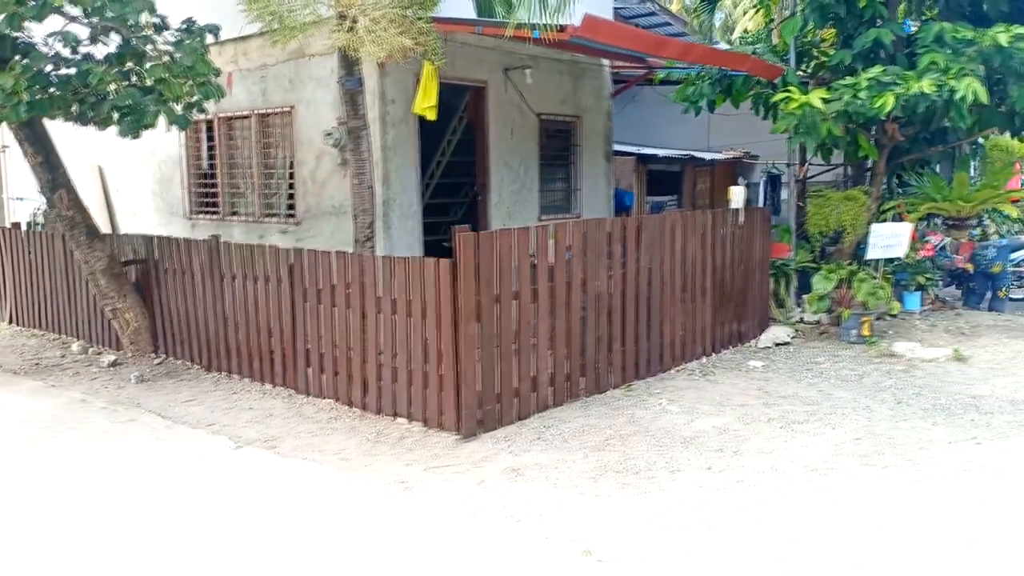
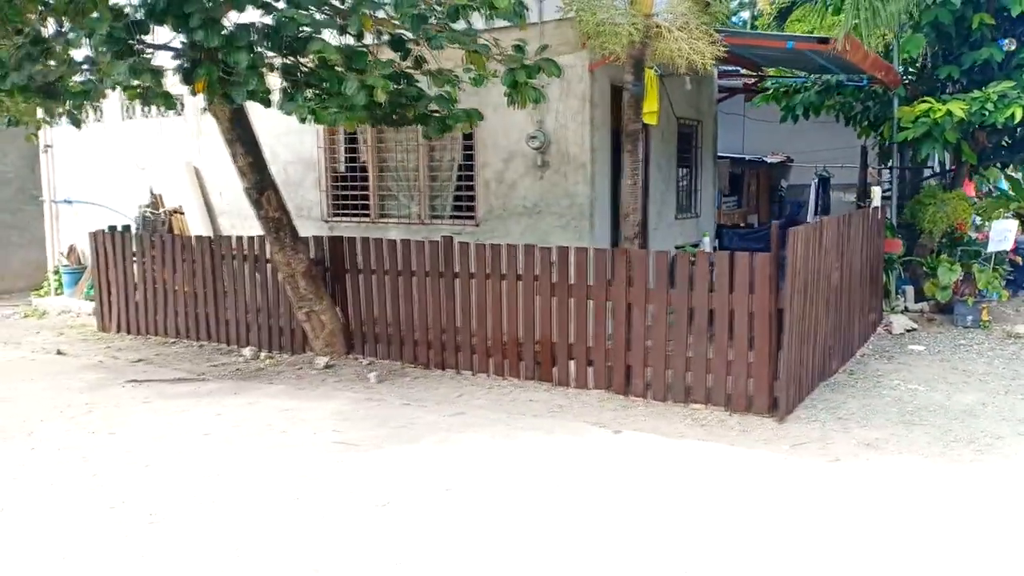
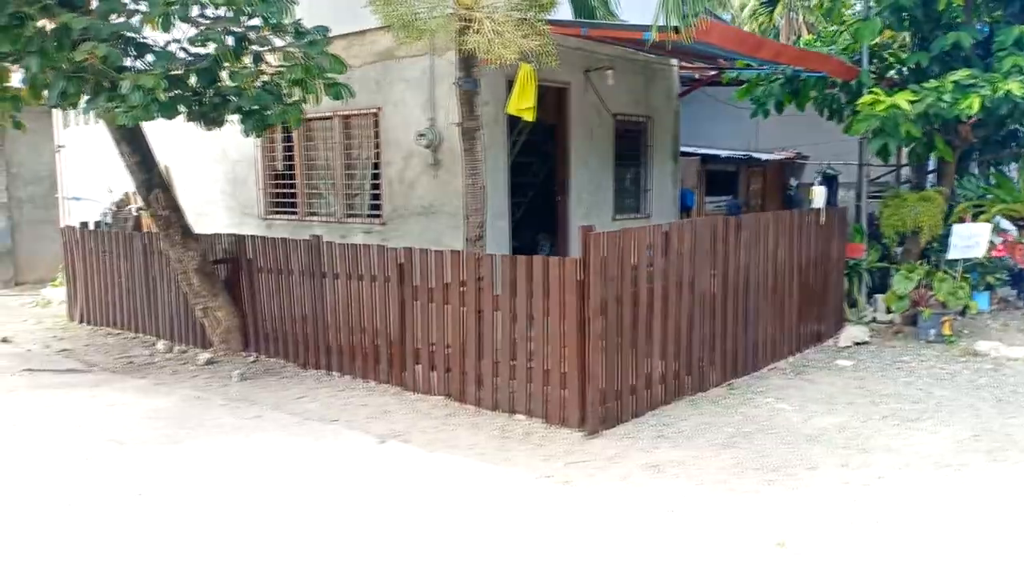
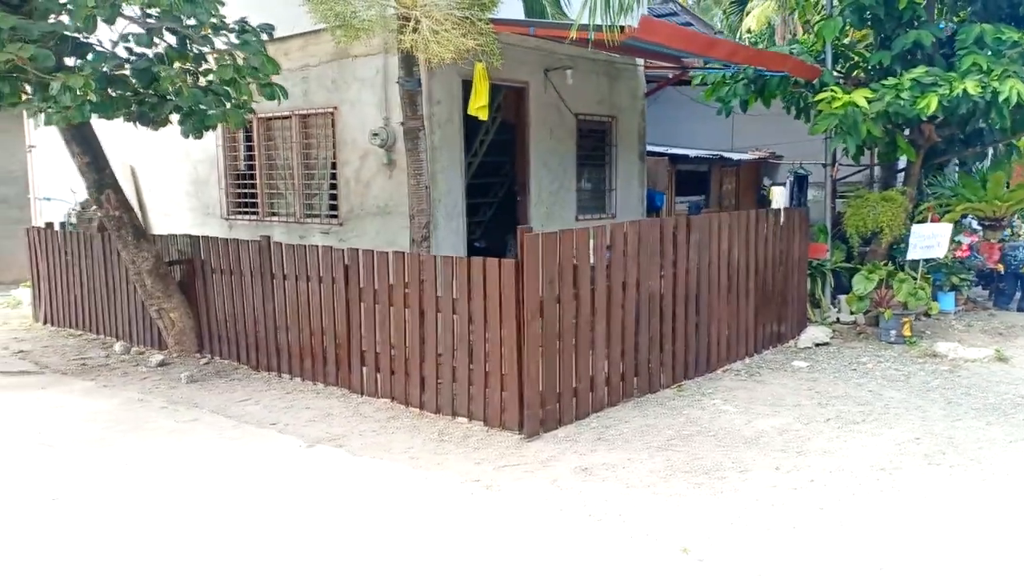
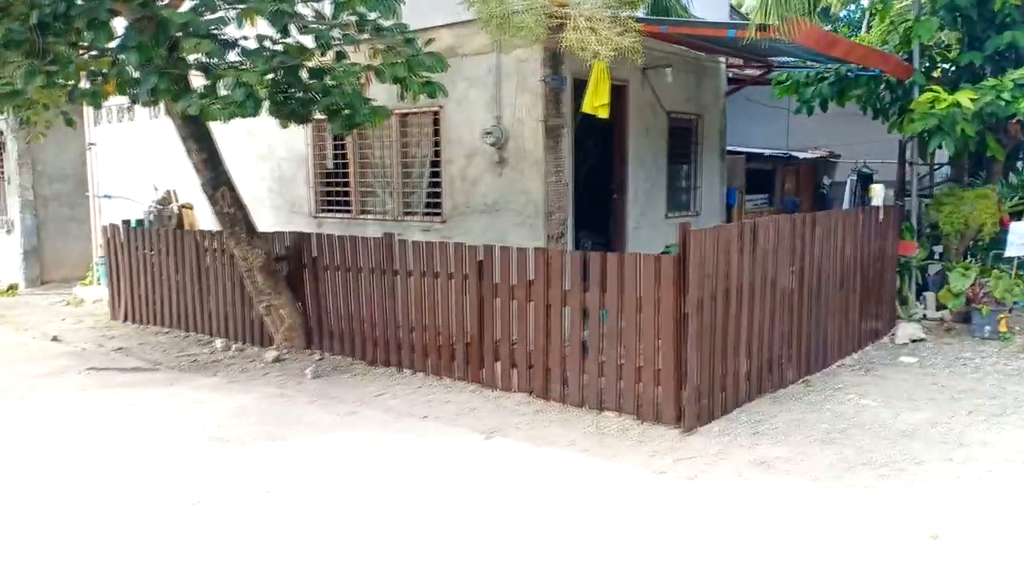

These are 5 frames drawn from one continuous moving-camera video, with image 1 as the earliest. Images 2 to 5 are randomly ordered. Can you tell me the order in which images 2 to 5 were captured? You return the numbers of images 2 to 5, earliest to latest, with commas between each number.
4, 3, 5, 2
